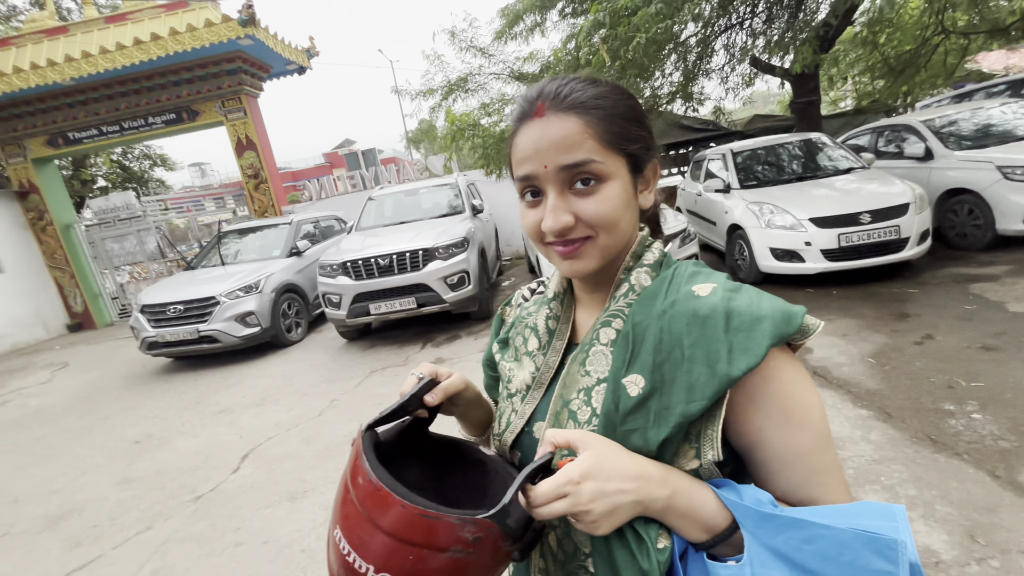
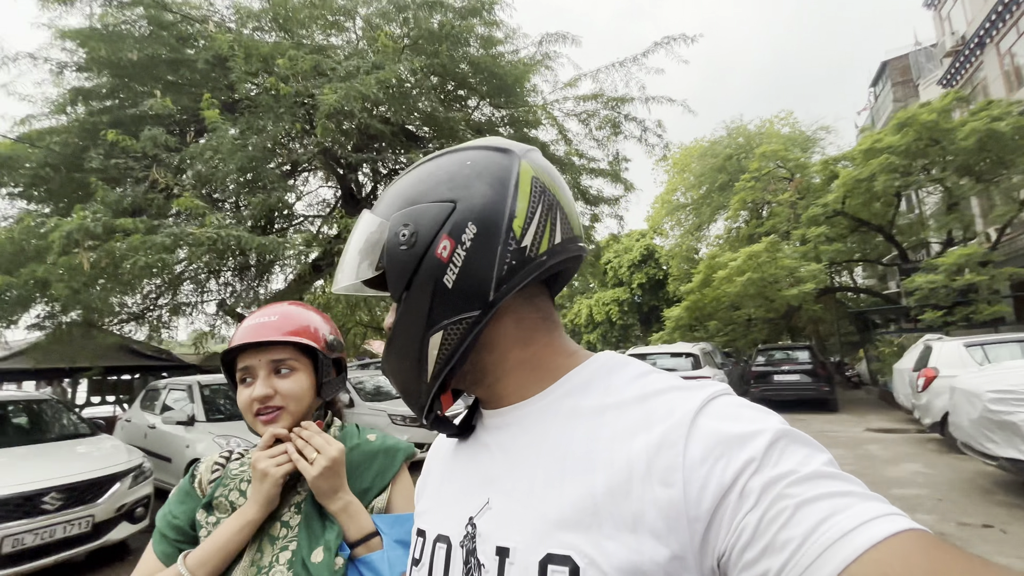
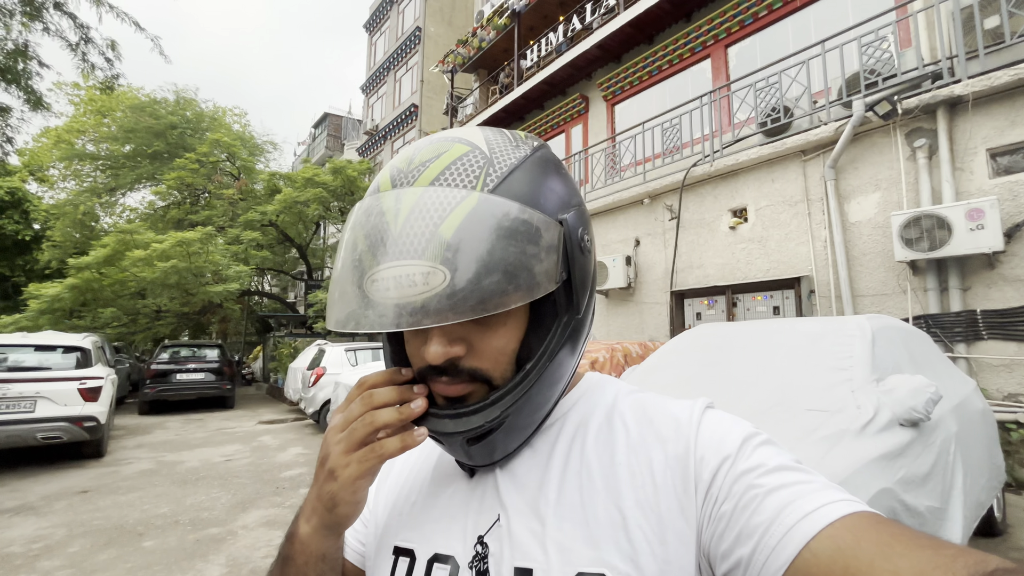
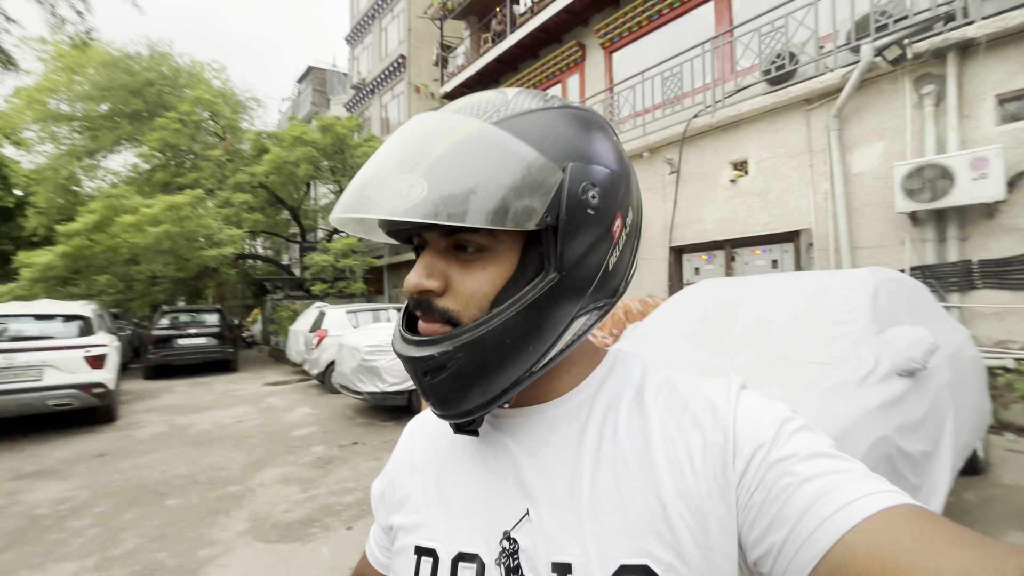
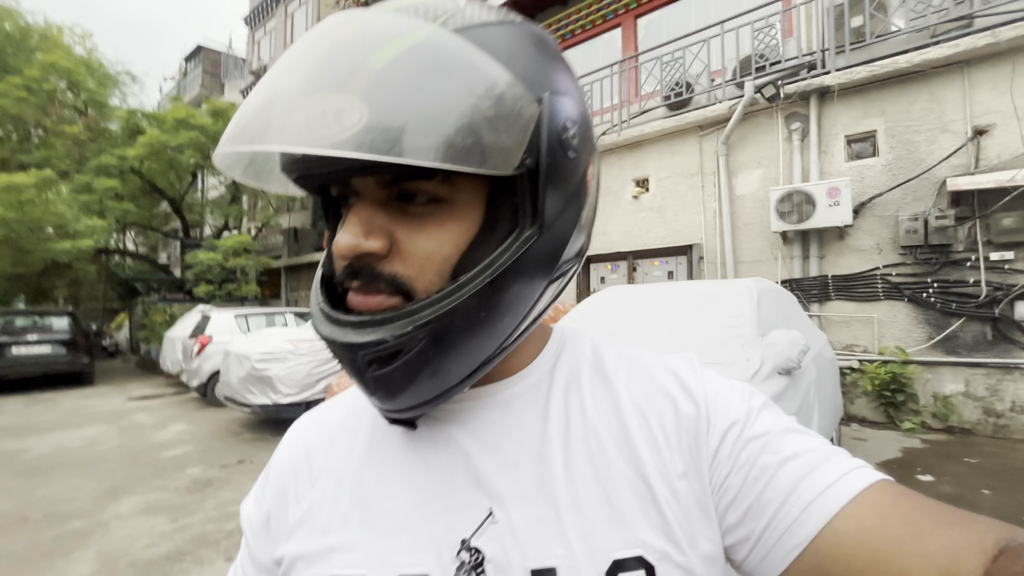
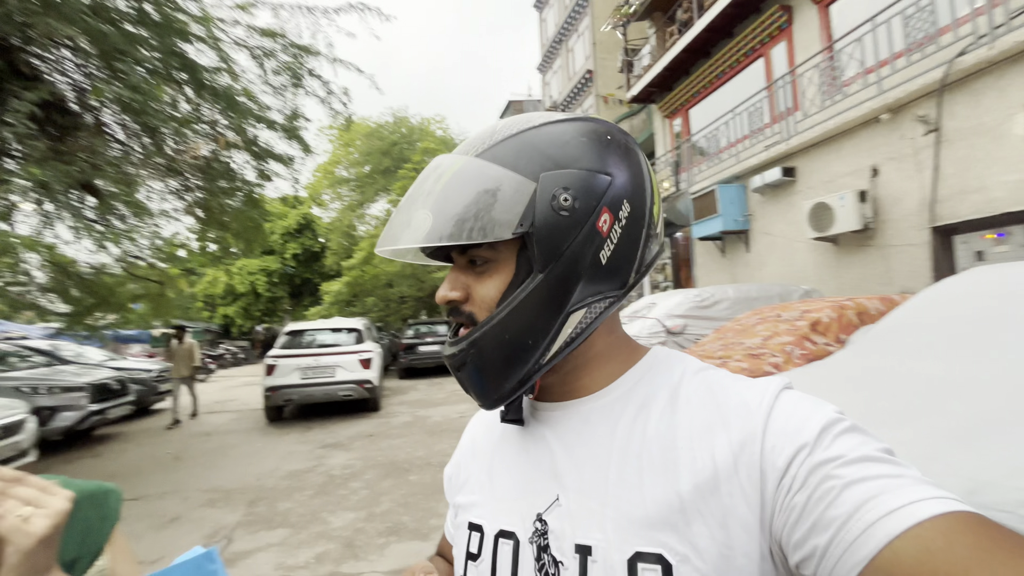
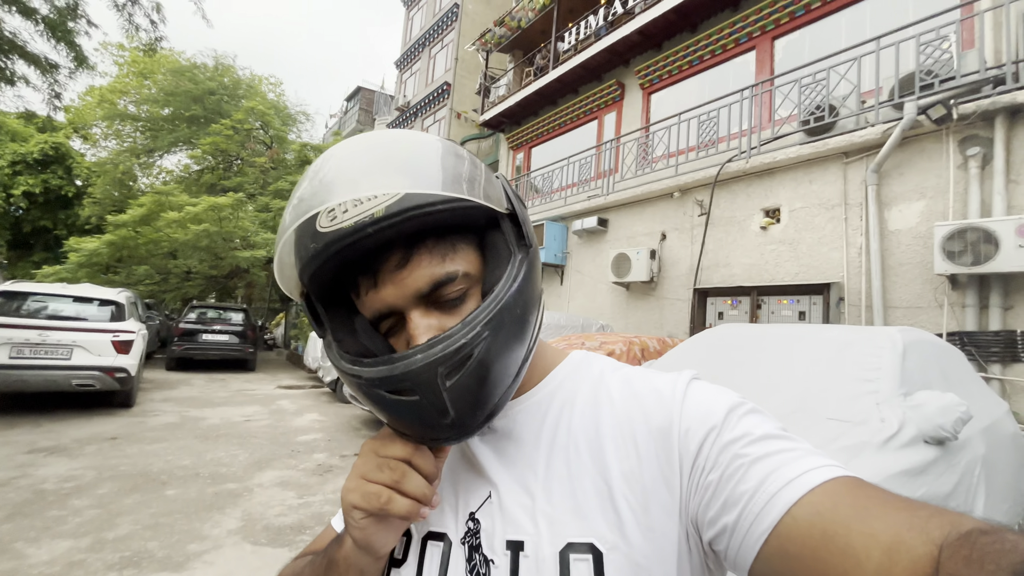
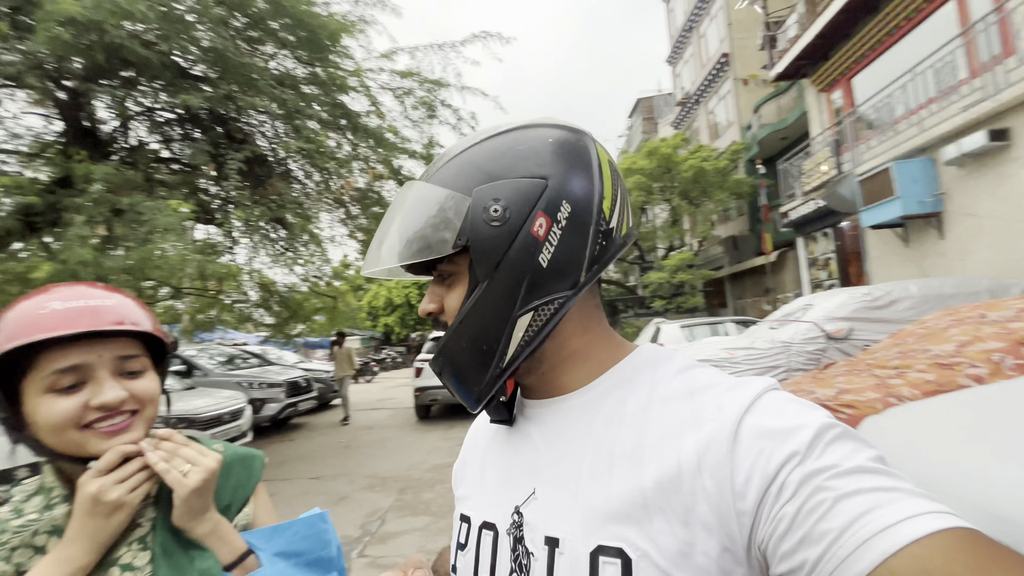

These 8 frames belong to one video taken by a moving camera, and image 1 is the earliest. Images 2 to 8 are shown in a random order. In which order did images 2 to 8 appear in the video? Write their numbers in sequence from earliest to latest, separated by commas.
7, 3, 5, 4, 6, 8, 2
